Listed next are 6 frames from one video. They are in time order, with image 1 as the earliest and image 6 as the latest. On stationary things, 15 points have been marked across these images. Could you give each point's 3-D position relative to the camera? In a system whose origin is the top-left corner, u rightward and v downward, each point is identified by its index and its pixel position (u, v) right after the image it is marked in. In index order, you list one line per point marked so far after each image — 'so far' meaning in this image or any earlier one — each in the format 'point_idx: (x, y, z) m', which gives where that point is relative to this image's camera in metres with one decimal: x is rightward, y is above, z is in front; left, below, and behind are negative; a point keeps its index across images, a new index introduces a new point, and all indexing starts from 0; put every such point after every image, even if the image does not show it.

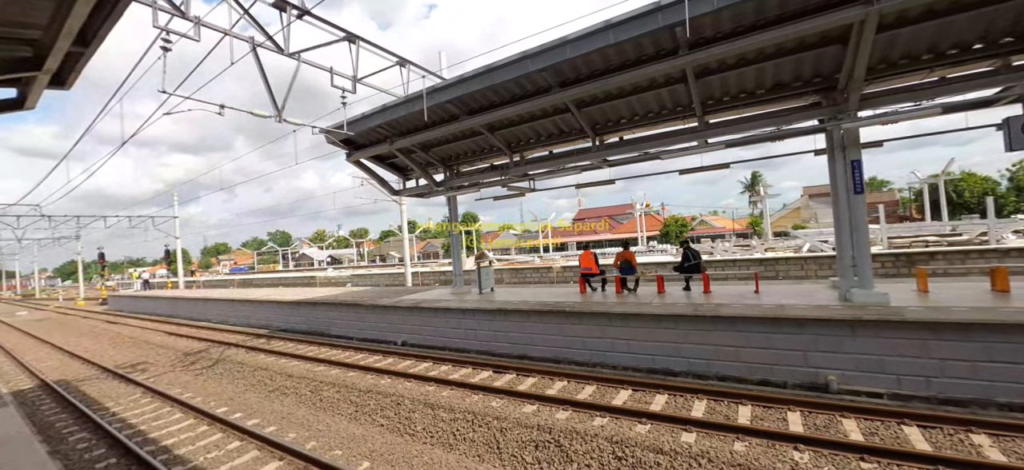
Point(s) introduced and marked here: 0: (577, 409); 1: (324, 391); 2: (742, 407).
0: (+0.9, -2.3, +5.0) m
1: (-3.2, -2.7, +6.4) m
2: (+2.9, -2.2, +4.8) m
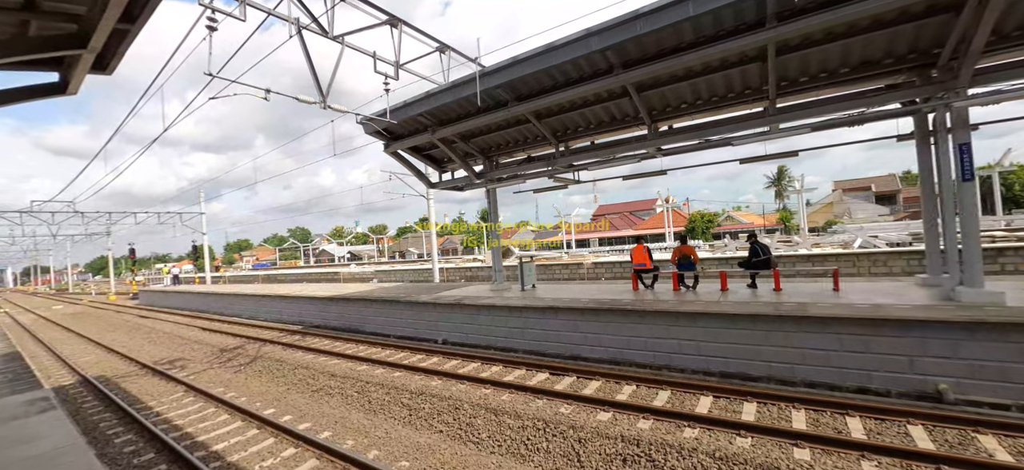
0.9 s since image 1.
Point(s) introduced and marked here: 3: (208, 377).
0: (+1.8, -2.2, +4.5) m
1: (-2.2, -2.6, +6.1) m
2: (+3.8, -2.1, +4.3) m
3: (-6.0, -2.8, +7.6) m
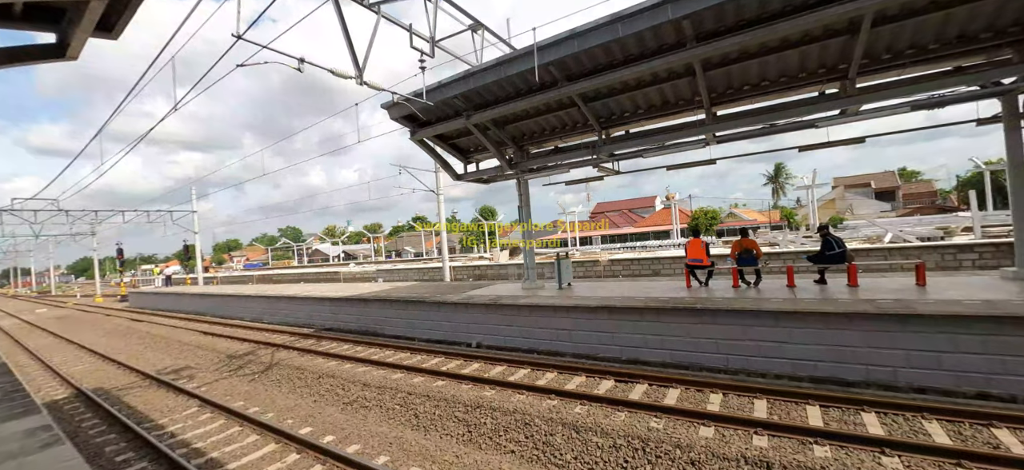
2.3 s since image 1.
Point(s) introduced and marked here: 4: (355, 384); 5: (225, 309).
0: (+2.7, -2.1, +3.9) m
1: (-1.3, -2.4, +5.4) m
2: (+4.8, -1.9, +3.7) m
3: (-5.1, -2.7, +6.8) m
4: (-2.7, -2.5, +6.5) m
5: (-11.8, -3.0, +15.6) m
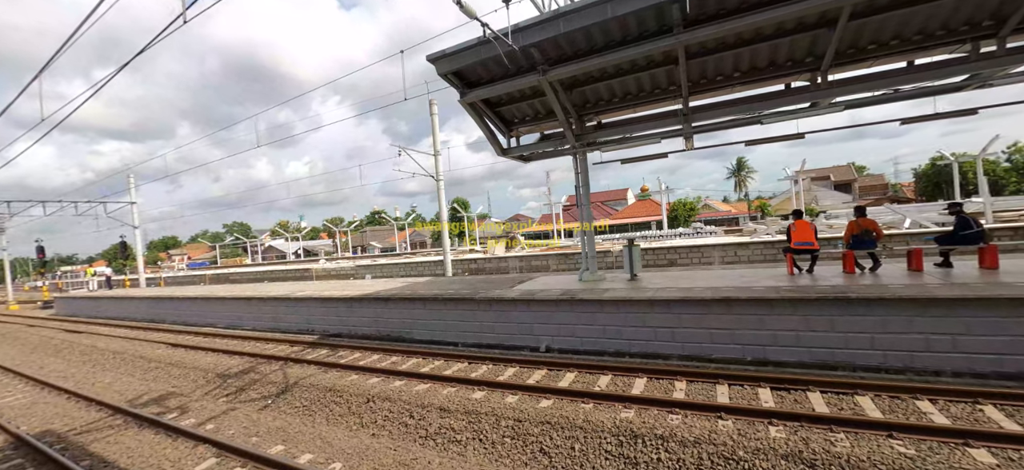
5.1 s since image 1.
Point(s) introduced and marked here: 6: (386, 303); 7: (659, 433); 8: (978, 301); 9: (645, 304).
0: (+4.5, -1.8, +3.0) m
1: (+0.4, -2.2, +4.1) m
2: (+6.6, -1.6, +3.1) m
3: (-3.6, -2.5, +5.0) m
4: (-1.1, -2.3, +5.0) m
5: (-11.1, -2.7, +13.1) m
6: (-2.9, -1.6, +8.7) m
7: (+1.5, -2.0, +3.9) m
8: (+5.6, -0.8, +4.6) m
9: (+2.2, -1.1, +6.2) m
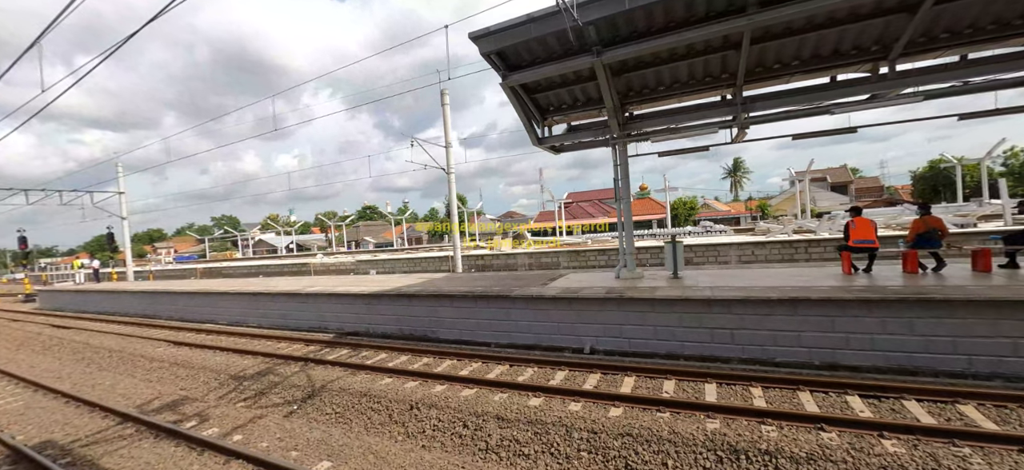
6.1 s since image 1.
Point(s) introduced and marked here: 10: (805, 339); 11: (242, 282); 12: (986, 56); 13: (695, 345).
0: (+5.3, -1.7, +2.7) m
1: (+1.1, -2.1, +3.7) m
2: (+7.4, -1.6, +2.8) m
3: (-2.8, -2.4, +4.5) m
4: (-0.4, -2.2, +4.5) m
5: (-10.6, -2.4, +12.4) m
6: (-2.2, -1.4, +8.2) m
7: (+2.3, -1.9, +3.5) m
8: (+6.4, -0.8, +4.3) m
9: (+2.9, -1.1, +5.8) m
10: (+4.1, -1.4, +5.4) m
11: (-11.3, -2.0, +16.0) m
12: (+7.1, +2.7, +5.7) m
13: (+2.8, -1.7, +5.9) m
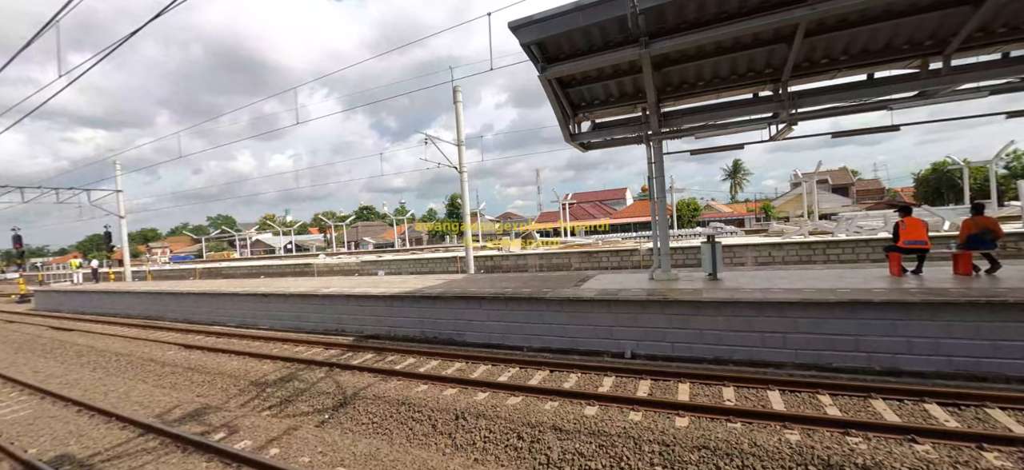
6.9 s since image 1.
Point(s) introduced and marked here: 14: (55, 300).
0: (+6.0, -1.7, +2.5) m
1: (+1.8, -2.1, +3.4) m
2: (+8.0, -1.6, +2.6) m
3: (-2.2, -2.3, +4.2) m
4: (+0.3, -2.1, +4.3) m
5: (-10.1, -2.4, +12.0) m
6: (-1.6, -1.4, +7.9) m
7: (+2.9, -1.9, +3.2) m
8: (+7.1, -0.8, +4.2) m
9: (+3.5, -1.1, +5.6) m
10: (+4.7, -1.4, +5.1) m
11: (-10.8, -2.0, +15.6) m
12: (+7.7, +2.7, +5.5) m
13: (+3.4, -1.7, +5.6) m
14: (-19.0, -2.7, +15.8) m
